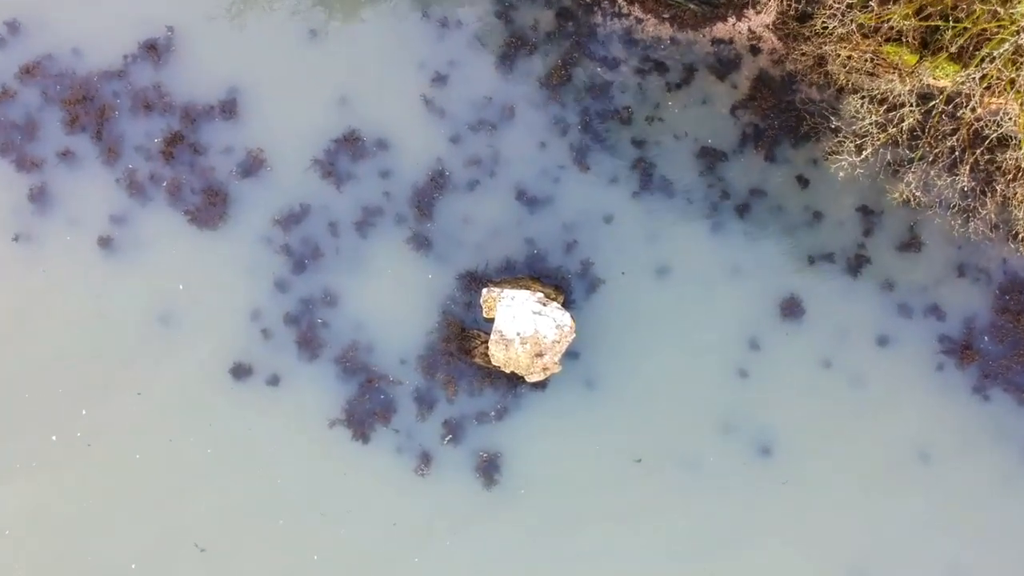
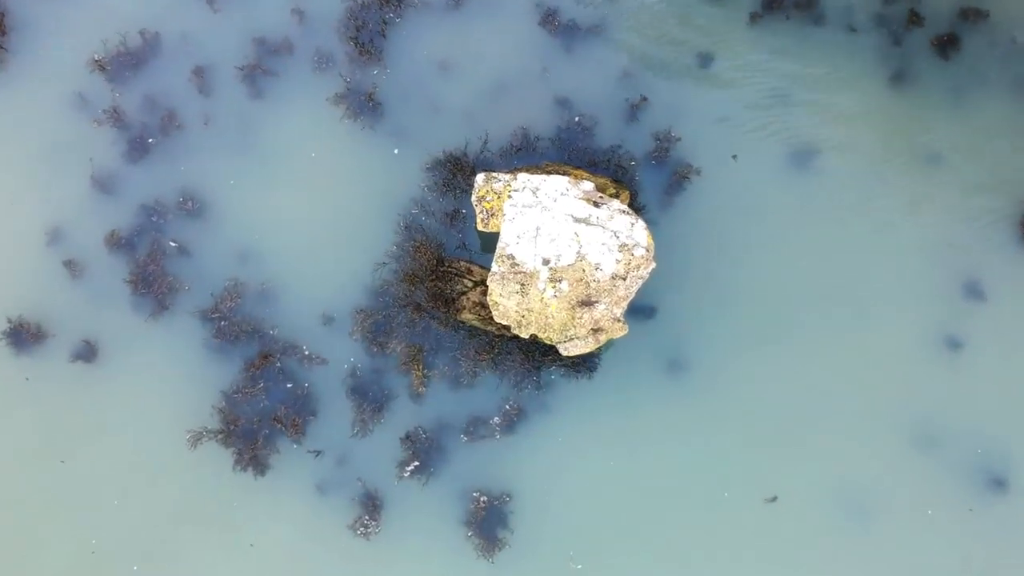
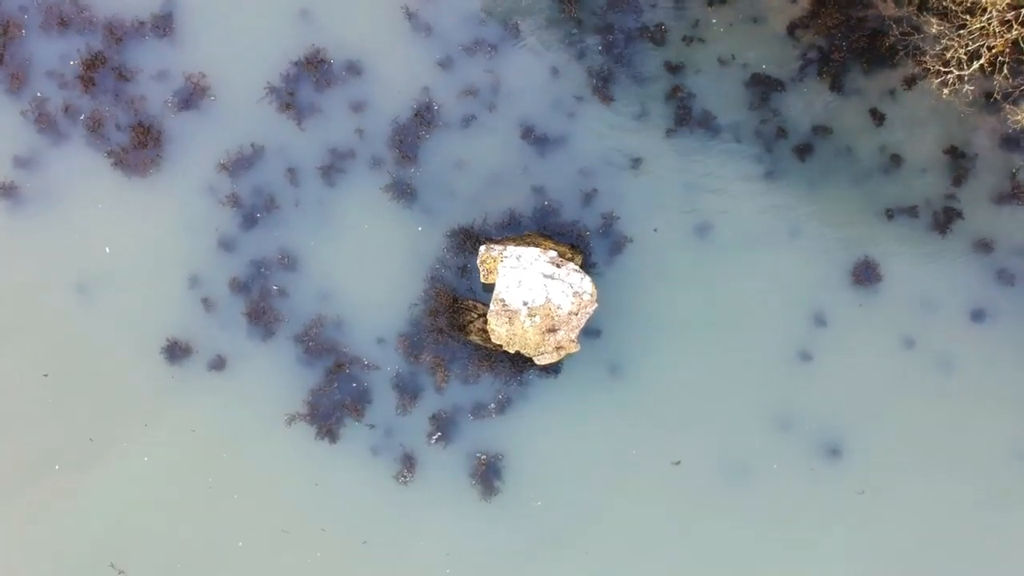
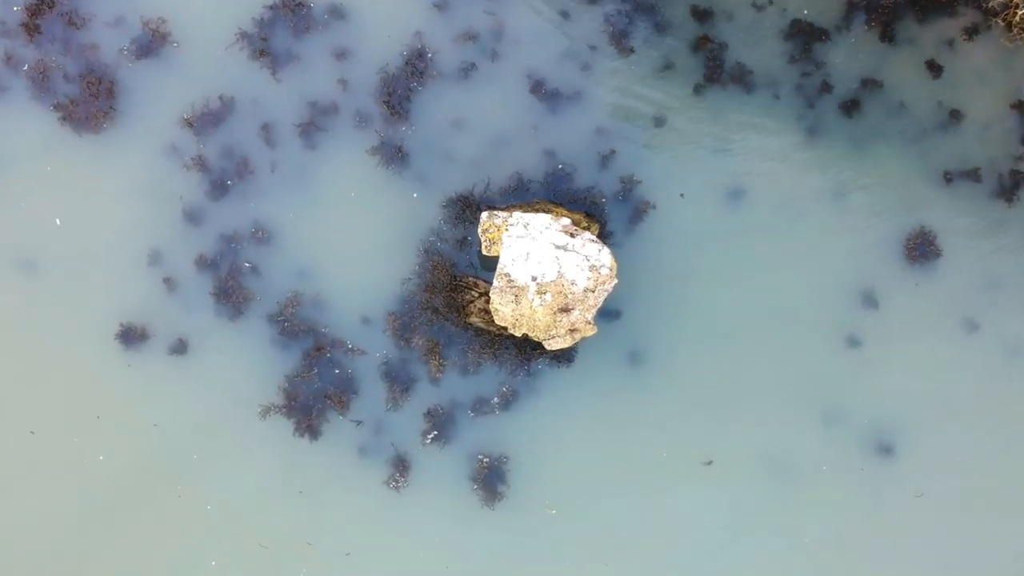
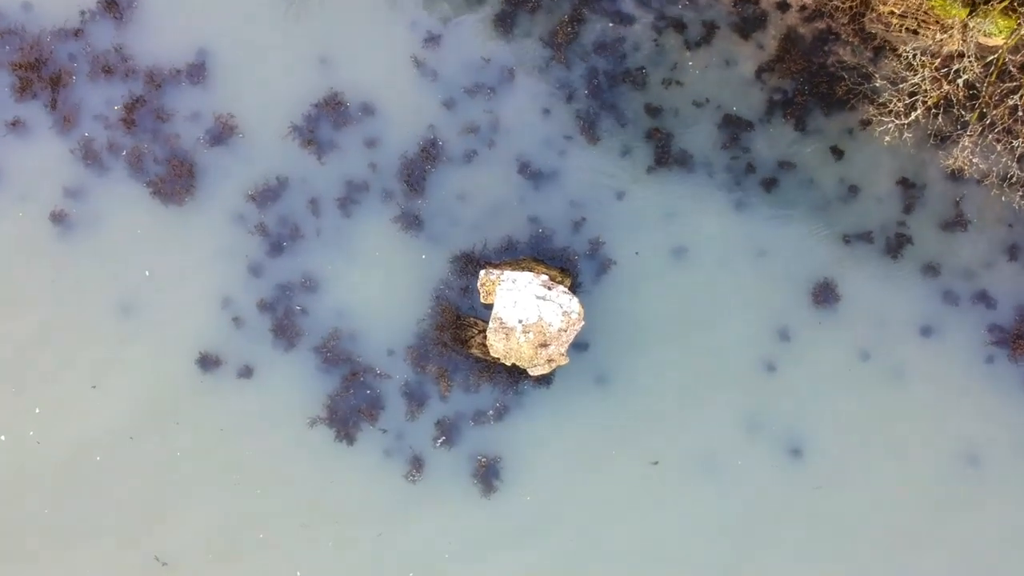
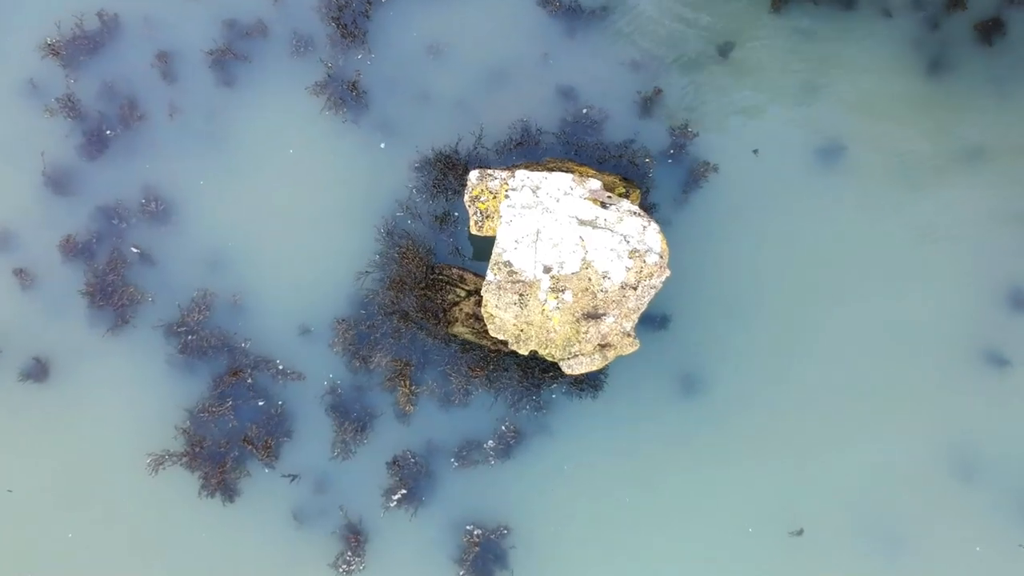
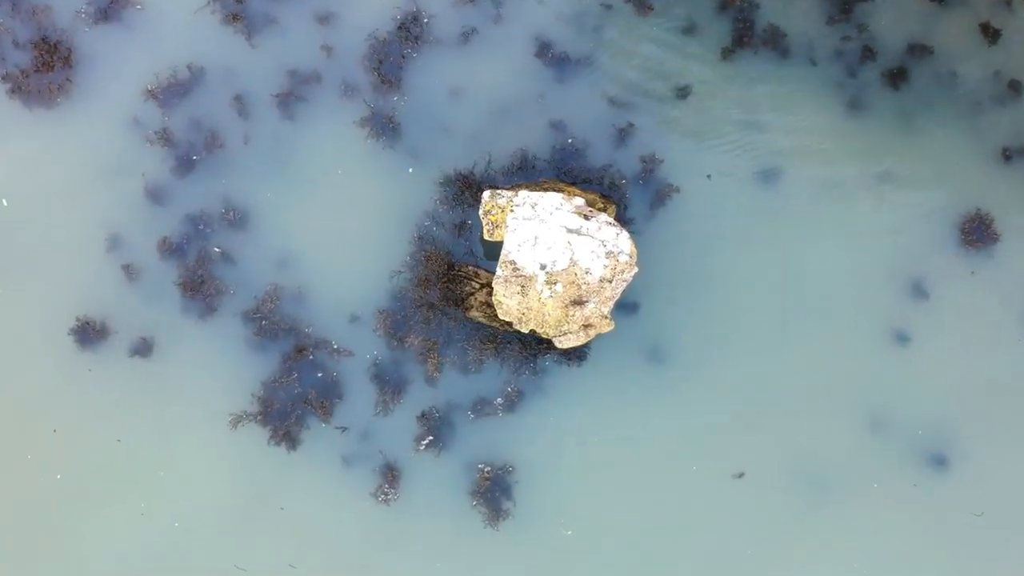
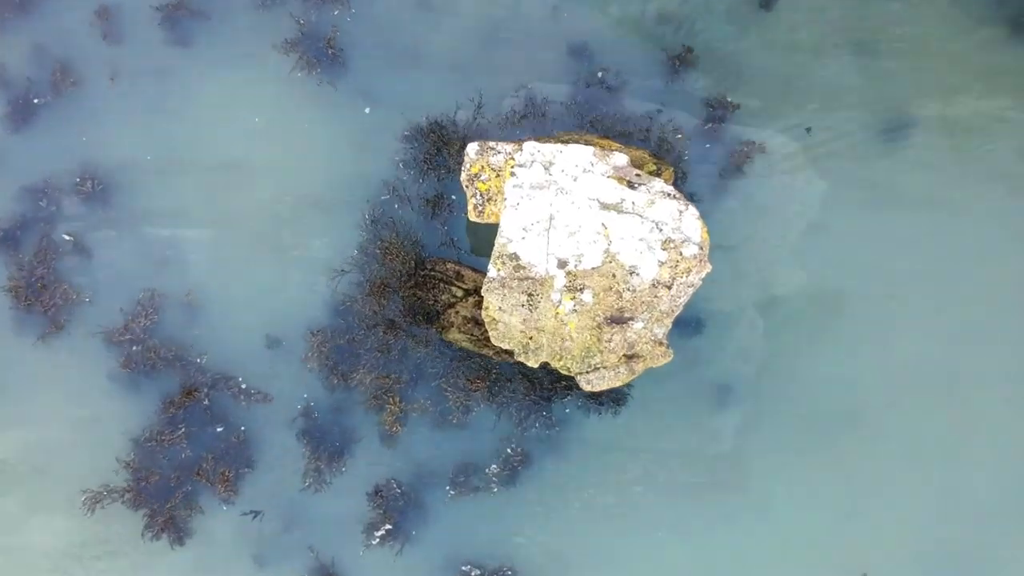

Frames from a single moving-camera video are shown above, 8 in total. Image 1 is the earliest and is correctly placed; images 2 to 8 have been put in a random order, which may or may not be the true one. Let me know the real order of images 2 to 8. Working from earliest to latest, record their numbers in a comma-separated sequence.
5, 3, 4, 7, 2, 6, 8
